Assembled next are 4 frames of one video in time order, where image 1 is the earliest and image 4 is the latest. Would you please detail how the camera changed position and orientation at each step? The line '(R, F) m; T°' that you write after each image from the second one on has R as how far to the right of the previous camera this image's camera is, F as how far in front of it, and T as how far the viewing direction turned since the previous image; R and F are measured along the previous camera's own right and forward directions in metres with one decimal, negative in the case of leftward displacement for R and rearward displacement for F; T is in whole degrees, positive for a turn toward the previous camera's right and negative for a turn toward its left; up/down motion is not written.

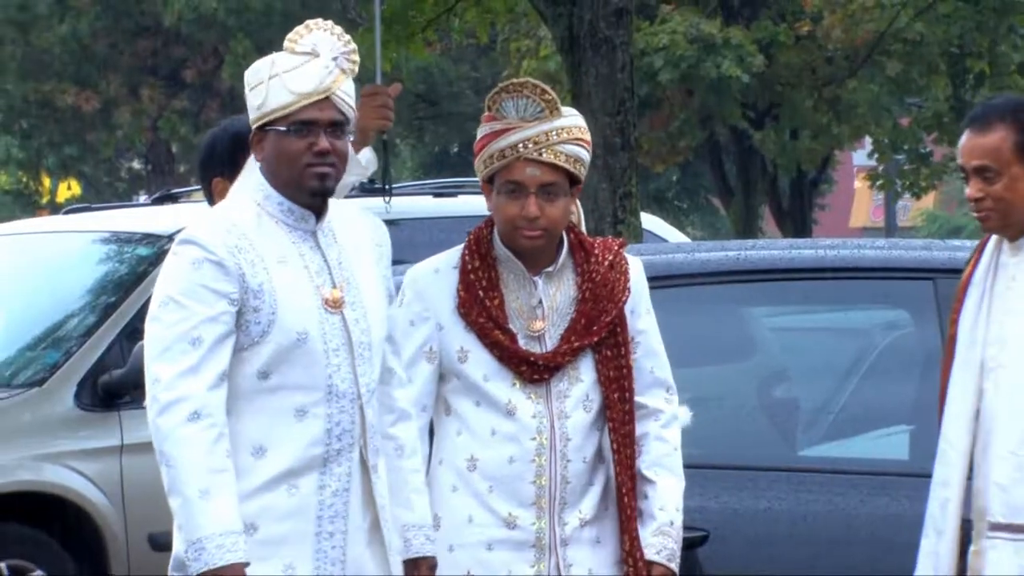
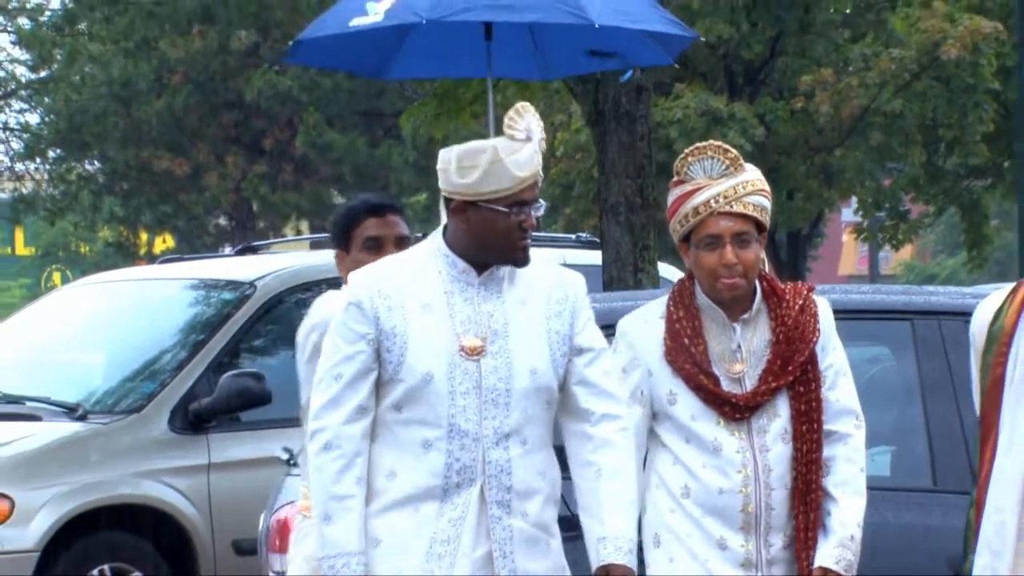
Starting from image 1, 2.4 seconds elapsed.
(-0.1, -0.7) m; -1°
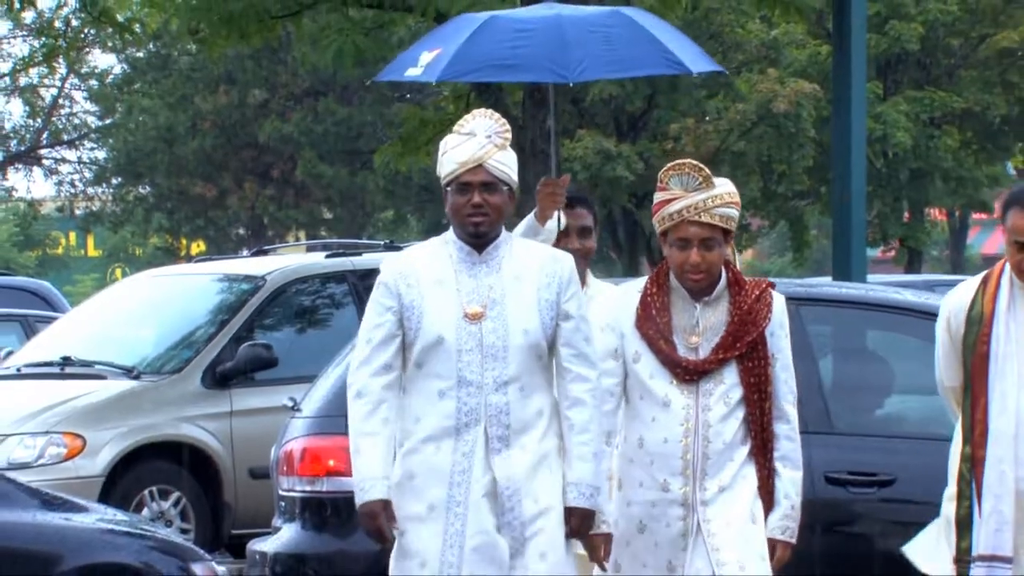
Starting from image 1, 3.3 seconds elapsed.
(+0.3, -1.7) m; 0°
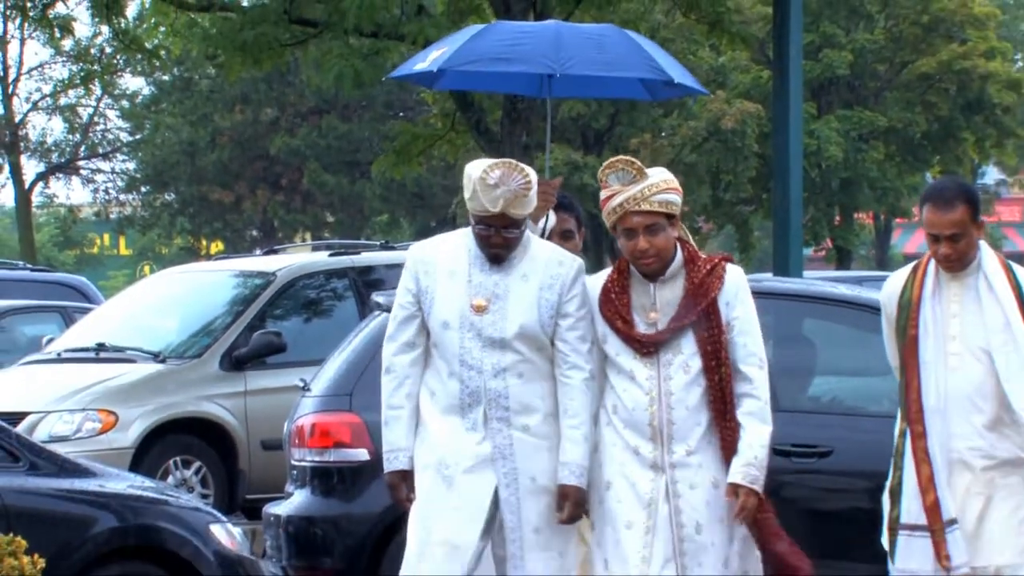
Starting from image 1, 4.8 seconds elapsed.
(+0.1, -1.0) m; 0°
